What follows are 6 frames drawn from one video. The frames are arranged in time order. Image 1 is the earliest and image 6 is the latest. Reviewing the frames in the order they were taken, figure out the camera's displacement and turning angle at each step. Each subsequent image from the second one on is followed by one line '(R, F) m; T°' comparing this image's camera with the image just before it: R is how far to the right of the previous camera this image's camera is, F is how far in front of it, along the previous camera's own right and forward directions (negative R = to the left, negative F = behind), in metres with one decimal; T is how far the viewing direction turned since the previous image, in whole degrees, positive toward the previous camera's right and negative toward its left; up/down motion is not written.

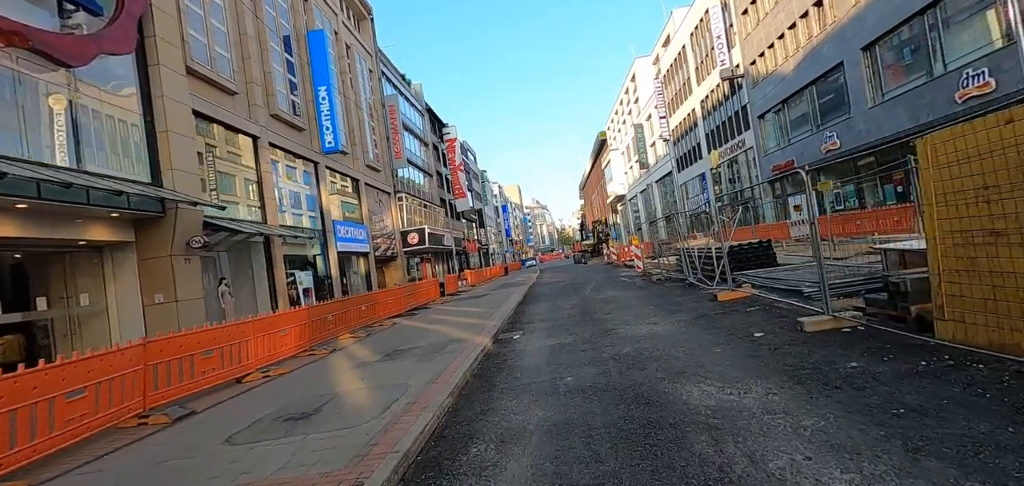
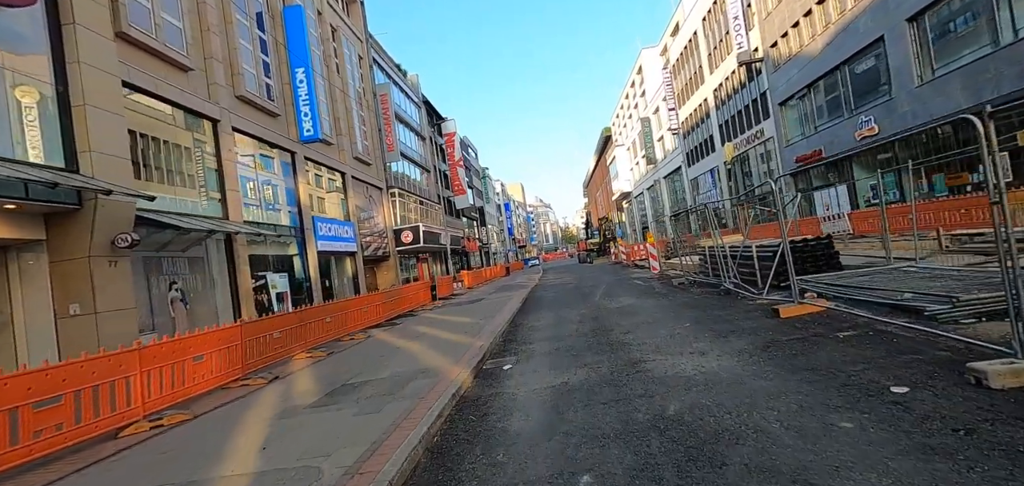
(+0.2, +2.2) m; 0°
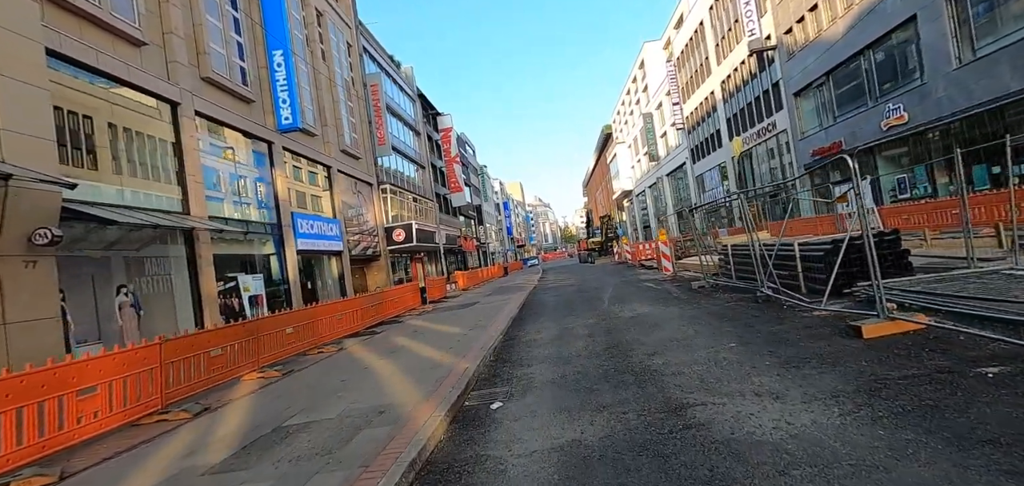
(+0.1, +1.6) m; 0°
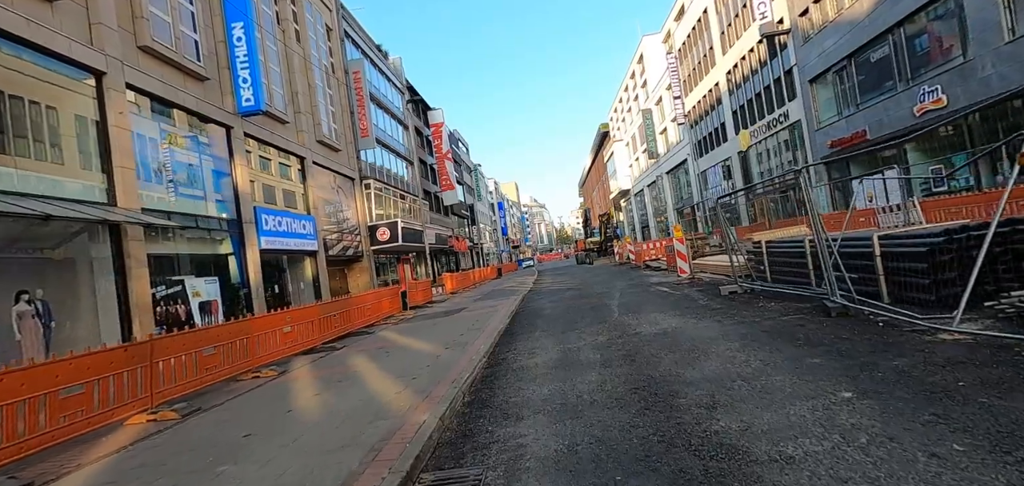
(+0.1, +2.0) m; +1°
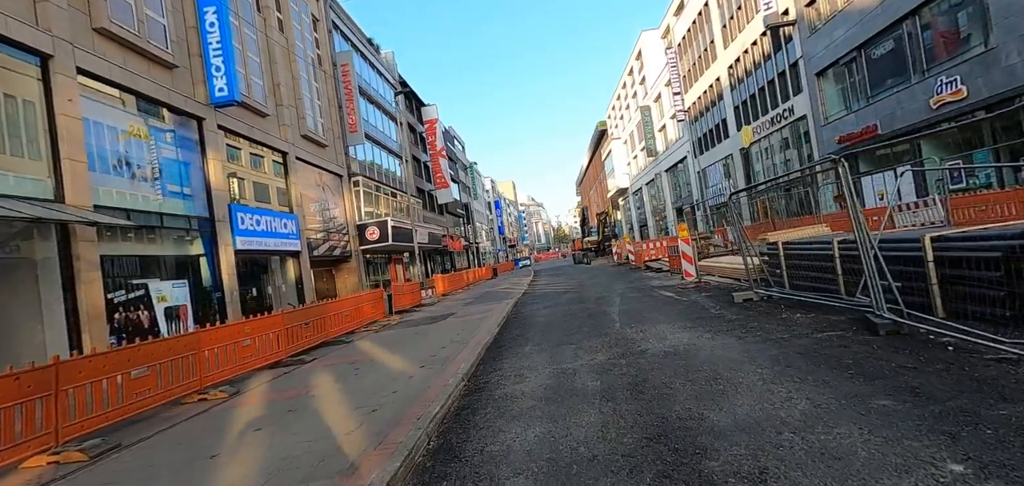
(+0.2, +1.0) m; 0°
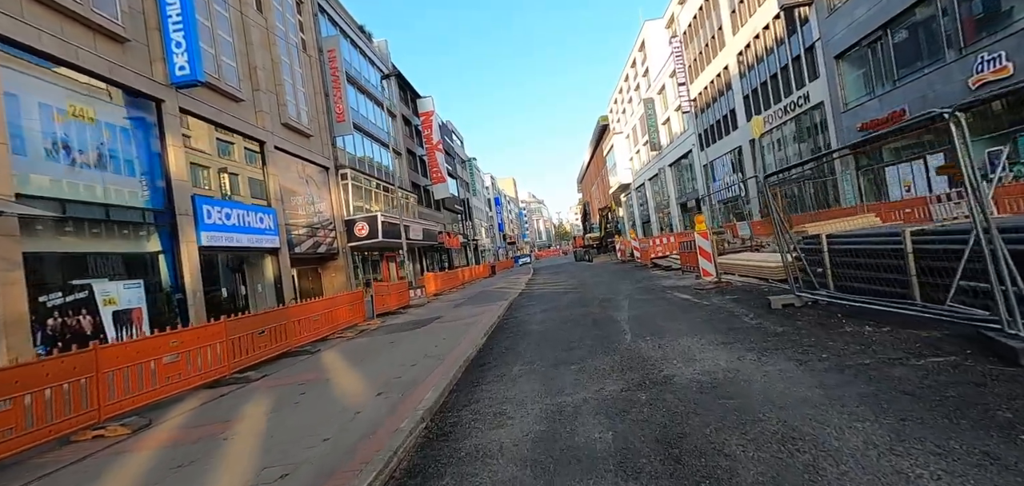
(+0.2, +1.5) m; 0°
